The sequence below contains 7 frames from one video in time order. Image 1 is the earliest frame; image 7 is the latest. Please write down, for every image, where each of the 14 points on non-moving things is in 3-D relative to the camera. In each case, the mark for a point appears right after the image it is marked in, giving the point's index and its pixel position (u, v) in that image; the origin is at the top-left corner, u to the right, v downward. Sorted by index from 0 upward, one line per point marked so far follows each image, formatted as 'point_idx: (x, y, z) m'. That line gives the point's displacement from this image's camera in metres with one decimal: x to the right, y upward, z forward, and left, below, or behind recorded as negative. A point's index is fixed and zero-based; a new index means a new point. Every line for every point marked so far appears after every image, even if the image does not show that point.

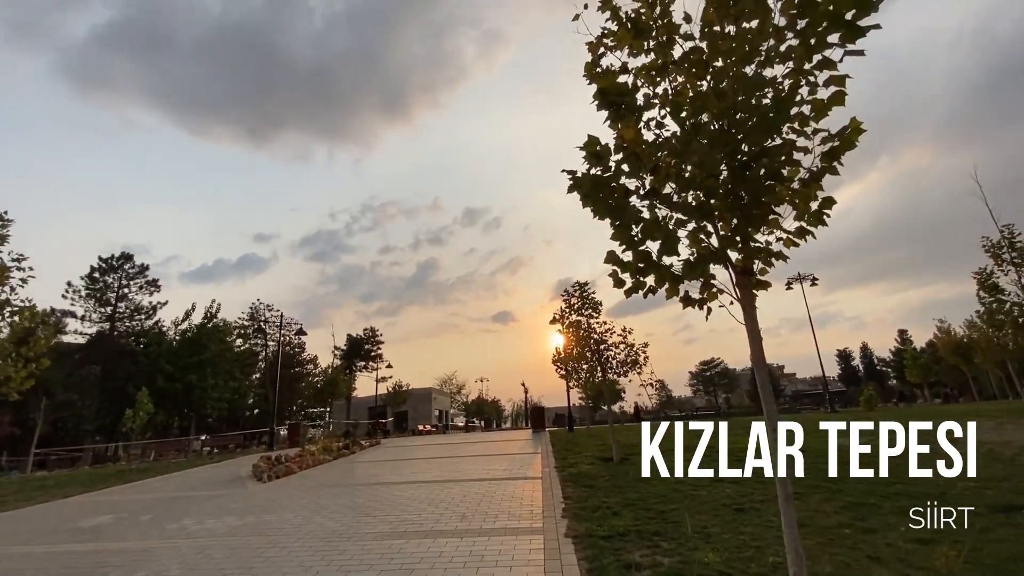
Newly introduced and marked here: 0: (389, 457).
0: (-4.2, -5.8, +16.6) m
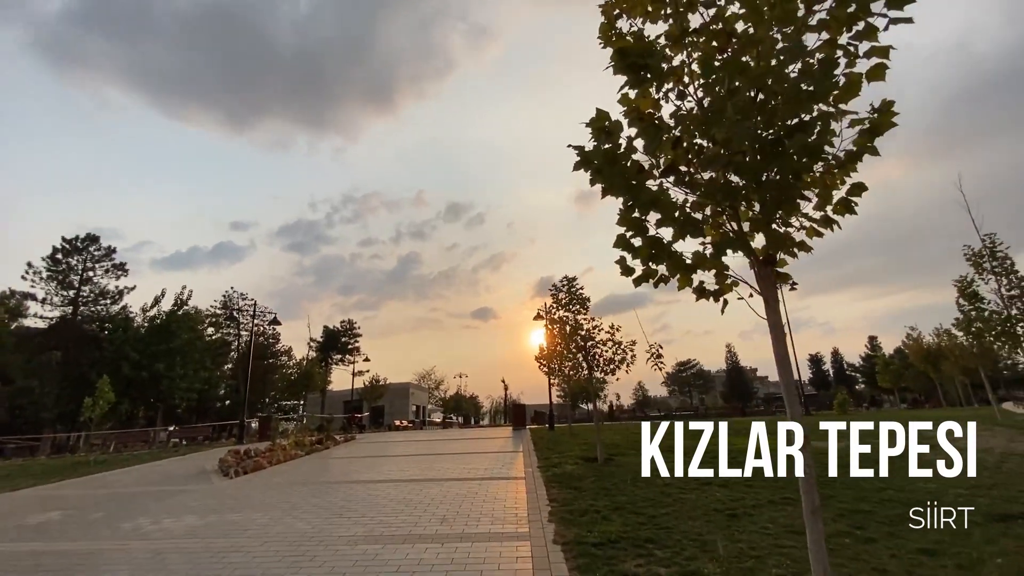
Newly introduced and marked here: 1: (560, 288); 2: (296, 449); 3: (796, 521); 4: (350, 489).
0: (-4.9, -5.4, +16.0) m
1: (+1.3, 0.0, +13.5) m
2: (-7.4, -5.5, +16.7) m
3: (+4.1, -3.4, +7.0) m
4: (-3.3, -4.2, +10.0) m
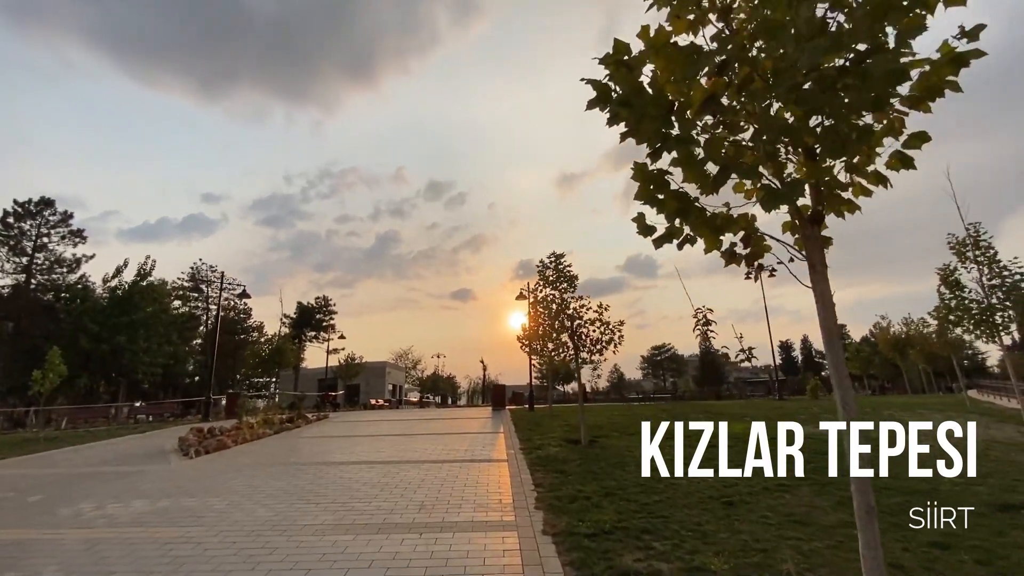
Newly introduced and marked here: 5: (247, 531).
0: (-5.5, -4.5, +15.3) m
1: (+0.9, +0.6, +12.9) m
2: (-8.1, -4.5, +15.9) m
3: (+3.9, -3.0, +6.7) m
4: (-3.7, -3.5, +9.4) m
5: (-3.2, -3.0, +6.0) m
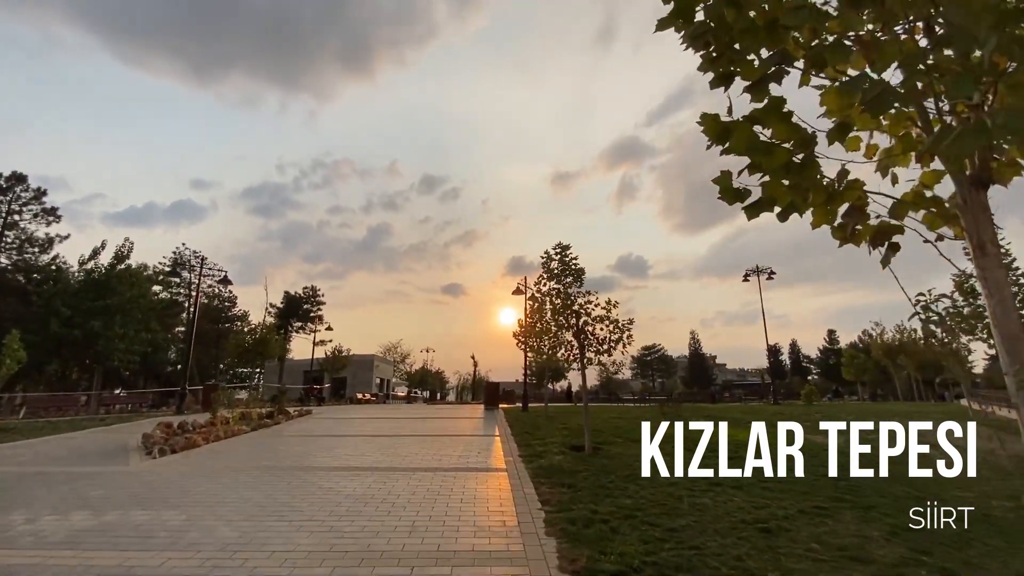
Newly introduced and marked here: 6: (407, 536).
0: (-5.7, -4.2, +14.3) m
1: (+1.0, +0.8, +12.0) m
2: (-8.2, -4.1, +14.8) m
3: (+4.0, -3.0, +5.8) m
4: (-3.7, -3.3, +8.4) m
5: (-3.2, -2.7, +5.0) m
6: (-1.2, -2.8, +5.6) m
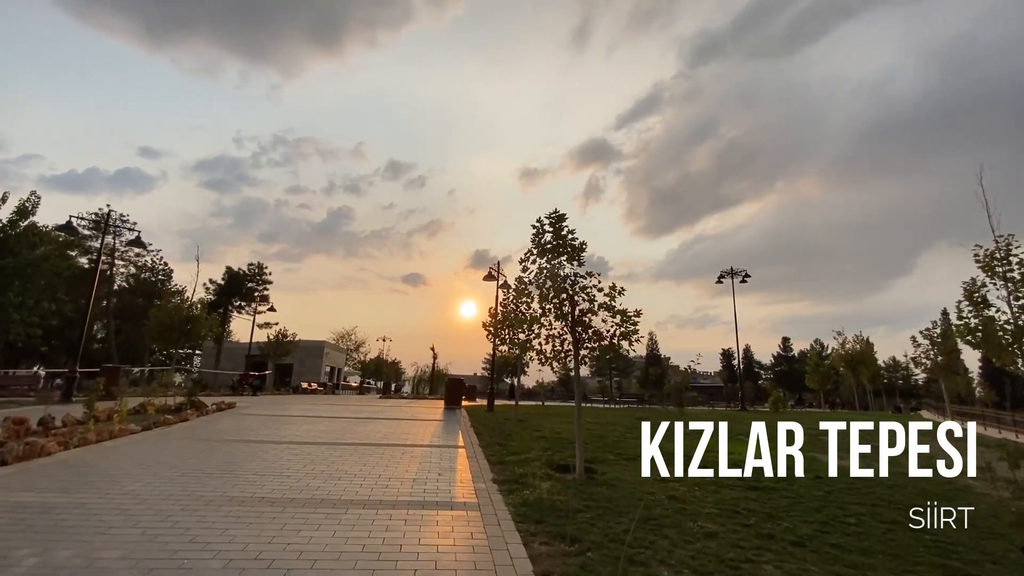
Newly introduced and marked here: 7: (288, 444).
0: (-6.4, -3.4, +11.3) m
1: (+0.6, +1.2, +9.5) m
2: (-9.0, -3.1, +11.6) m
3: (+3.9, -2.8, +3.6) m
4: (-4.0, -2.6, +5.6) m
5: (-3.1, -2.2, +2.2) m
6: (-1.2, -2.4, +3.0) m
7: (-4.7, -3.2, +10.1) m
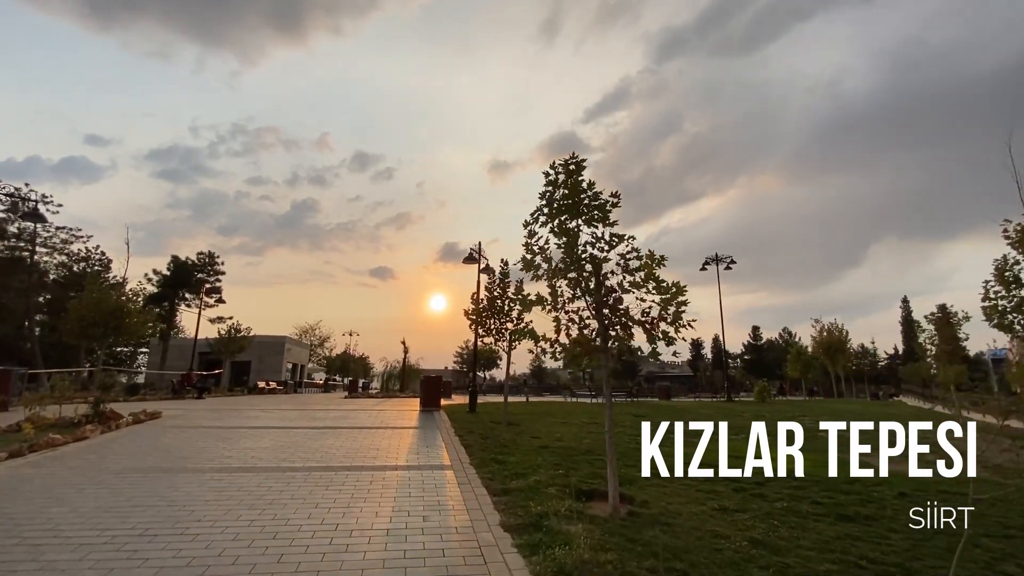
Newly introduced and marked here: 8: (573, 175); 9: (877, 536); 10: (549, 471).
0: (-6.4, -2.9, +8.6) m
1: (+0.7, +1.7, +7.1) m
2: (-9.0, -2.7, +8.8) m
3: (+4.3, -2.4, +1.5) m
4: (-3.6, -2.3, +3.0) m
5: (-2.6, -1.9, -0.3) m
6: (-0.8, -2.0, +0.6) m
7: (-4.6, -2.8, +7.5) m
8: (+0.9, +1.7, +7.3) m
9: (+4.4, -3.0, +5.9) m
10: (+0.7, -3.0, +7.9) m
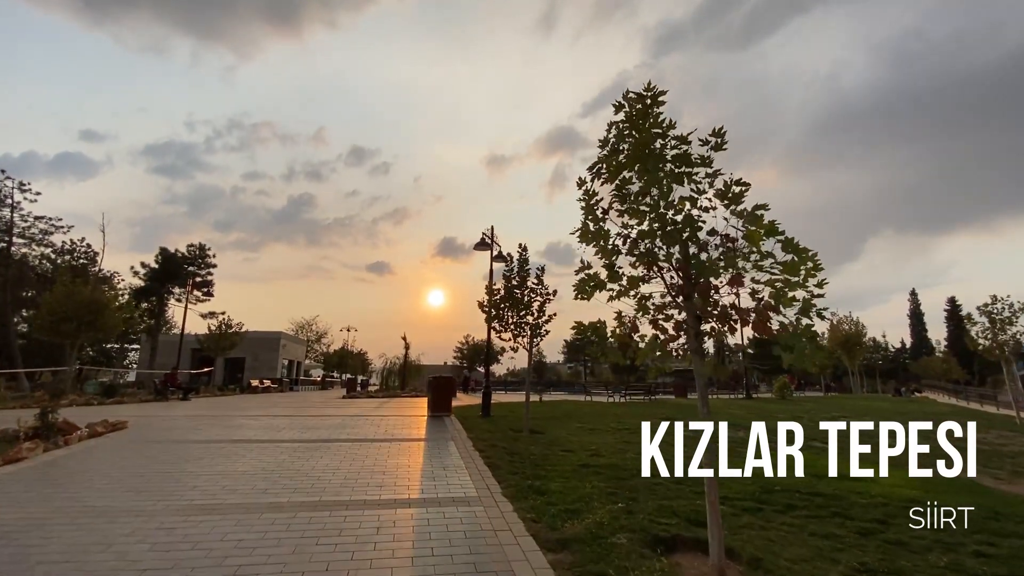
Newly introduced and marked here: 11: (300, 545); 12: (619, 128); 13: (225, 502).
0: (-5.8, -2.7, +6.7) m
1: (+1.3, +1.9, +5.3) m
2: (-8.4, -2.5, +6.9) m
3: (+4.9, -2.2, -0.3) m
4: (-3.0, -2.1, +1.2) m
5: (-2.0, -1.7, -2.1) m
6: (-0.1, -1.9, -1.3) m
7: (-4.0, -2.6, +5.6) m
8: (+1.5, +1.9, +5.4) m
9: (+5.0, -2.7, +4.1) m
10: (+1.3, -2.7, +6.1) m
11: (-2.3, -2.5, +4.9) m
12: (+1.2, +1.8, +5.5) m
13: (-3.6, -2.6, +6.1) m
